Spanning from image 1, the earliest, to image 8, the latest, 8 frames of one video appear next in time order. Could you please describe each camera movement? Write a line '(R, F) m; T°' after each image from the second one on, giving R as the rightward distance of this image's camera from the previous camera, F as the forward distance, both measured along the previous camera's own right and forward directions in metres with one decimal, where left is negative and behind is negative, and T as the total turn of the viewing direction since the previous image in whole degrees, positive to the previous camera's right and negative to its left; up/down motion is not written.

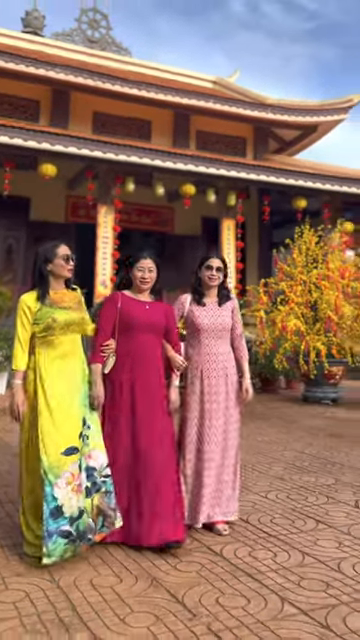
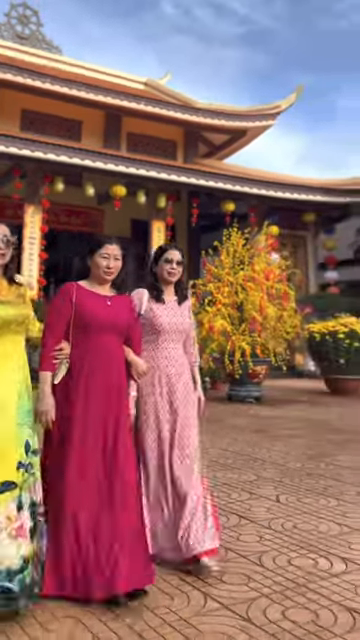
(+0.3, -0.1) m; +3°
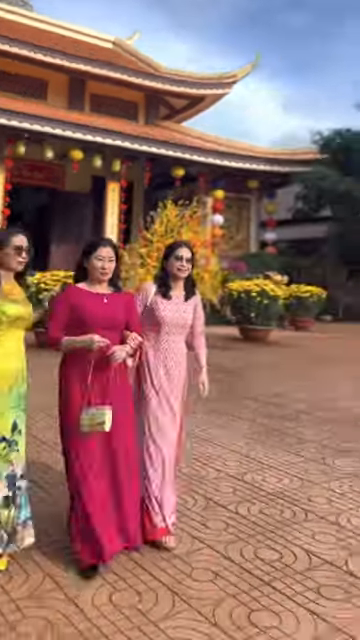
(+0.9, -1.7) m; +2°
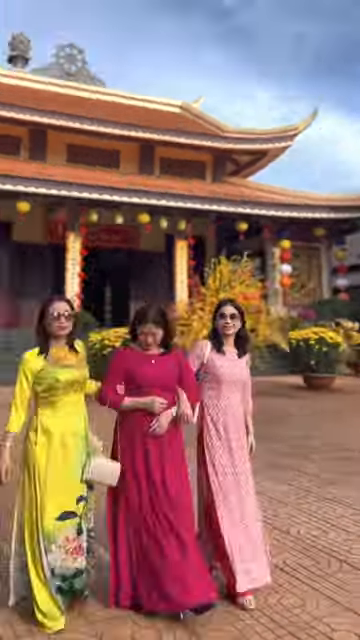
(+0.7, -0.3) m; -11°
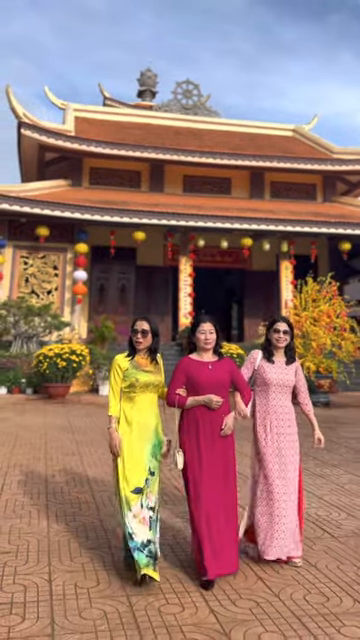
(+1.0, -1.1) m; -16°
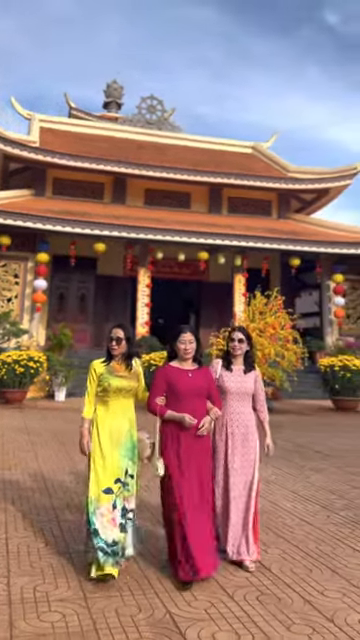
(+0.2, -0.6) m; +4°
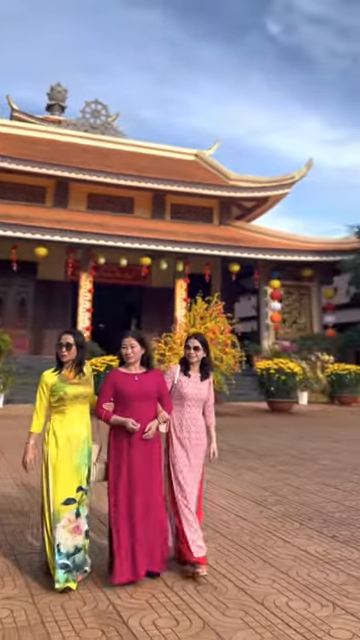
(0.0, -0.2) m; +7°
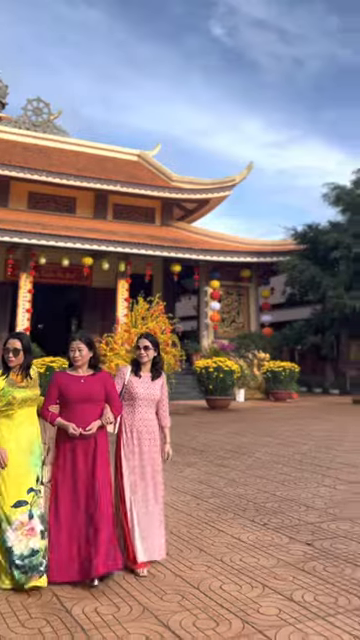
(0.0, -0.2) m; +7°
